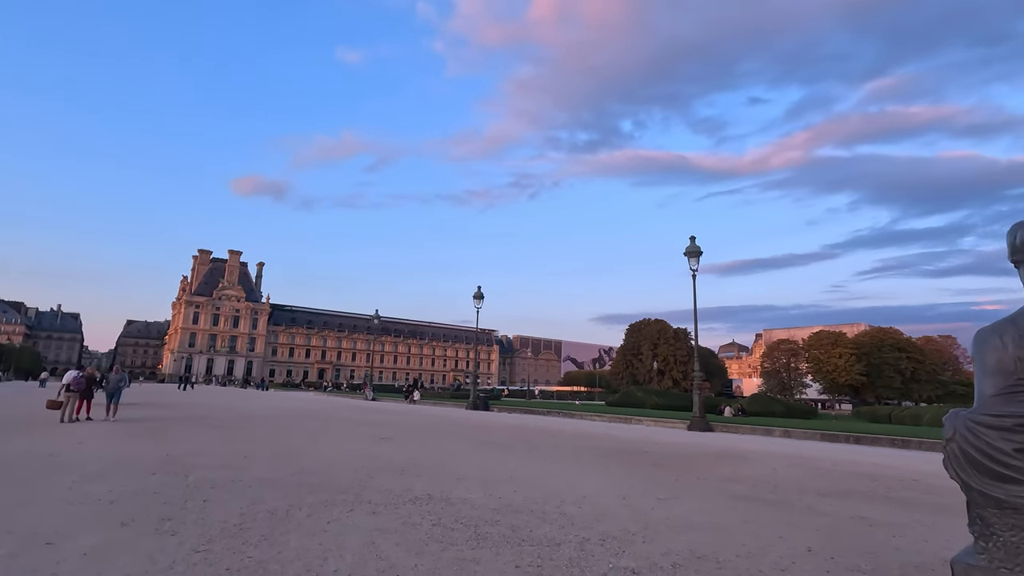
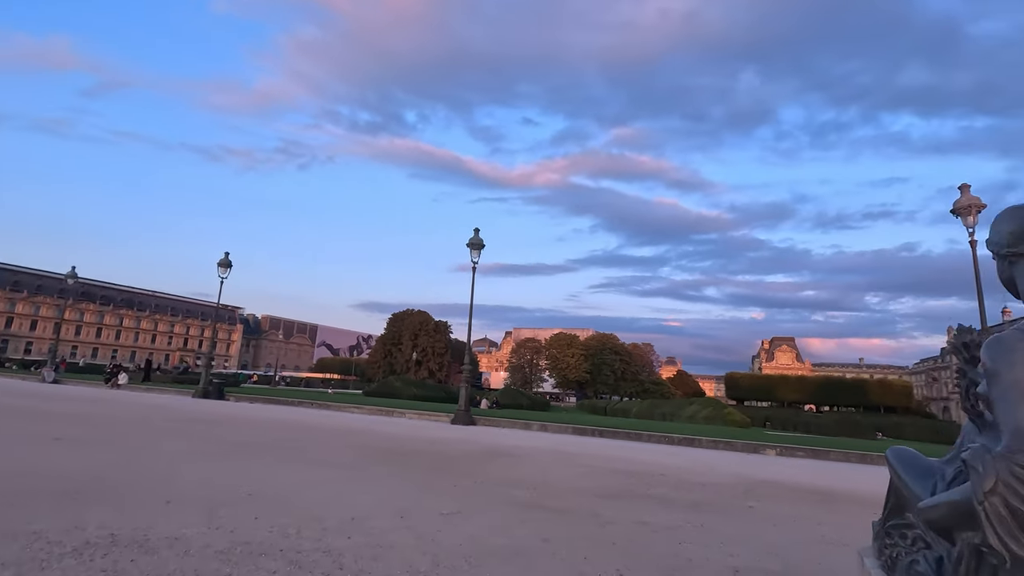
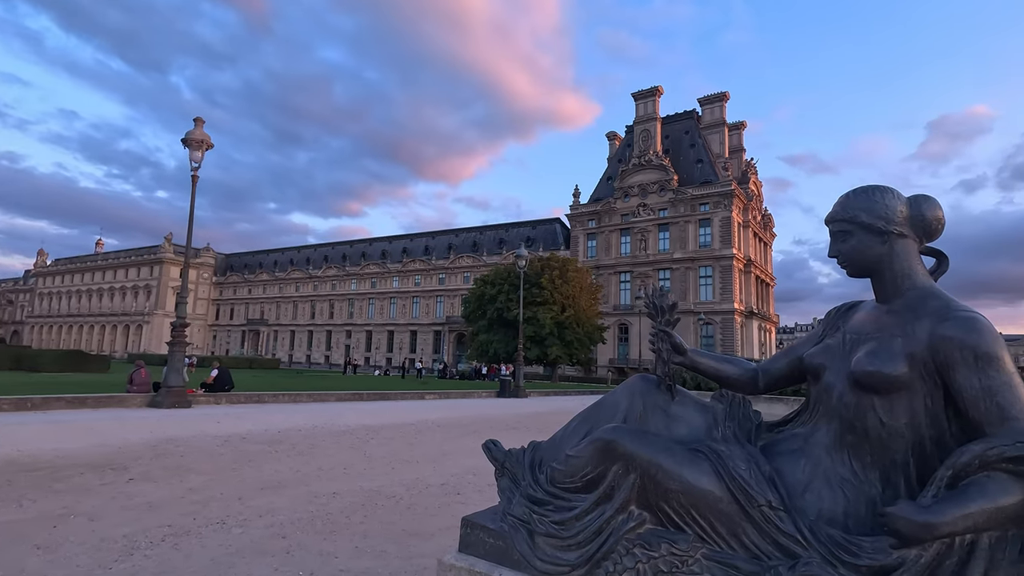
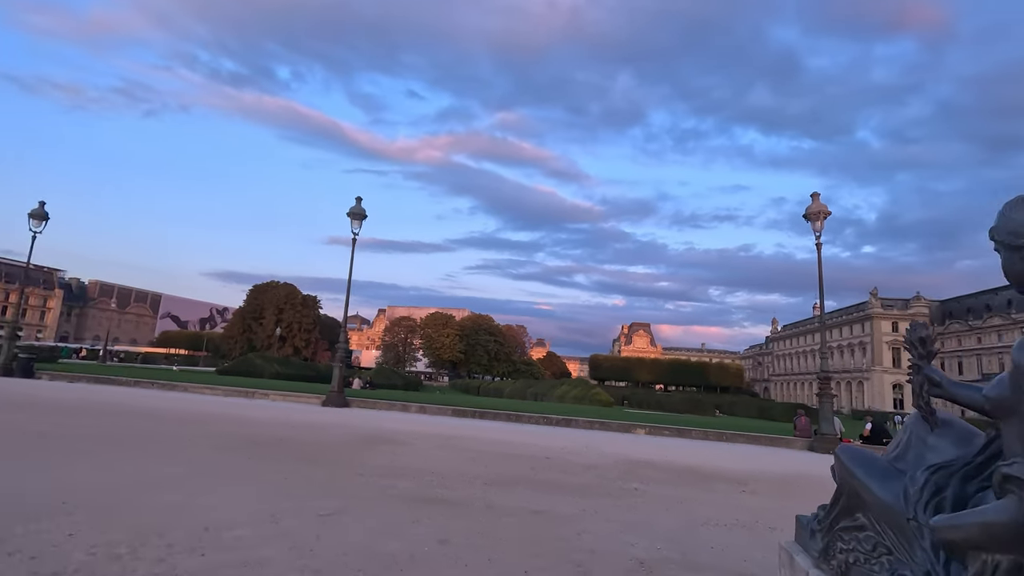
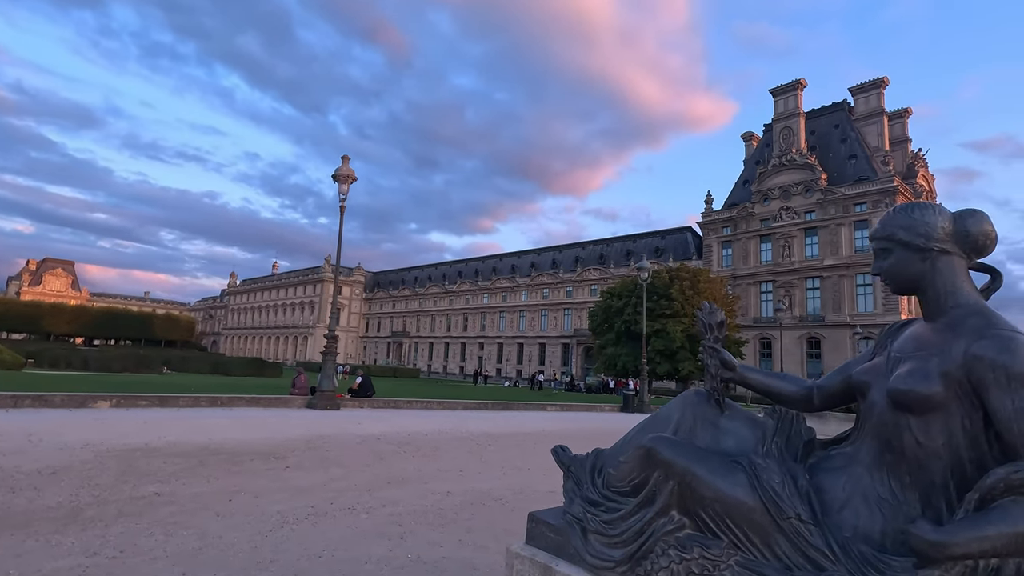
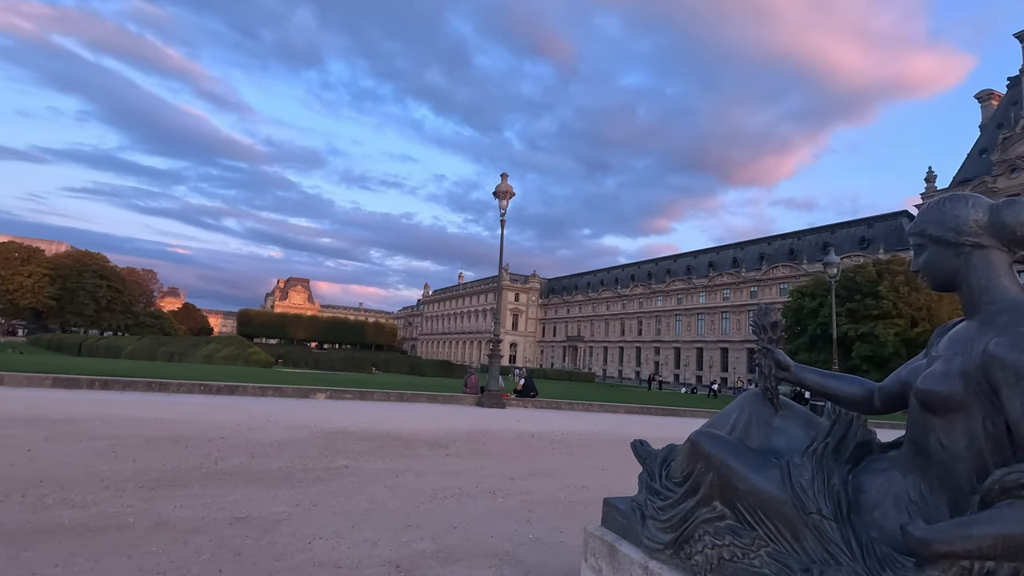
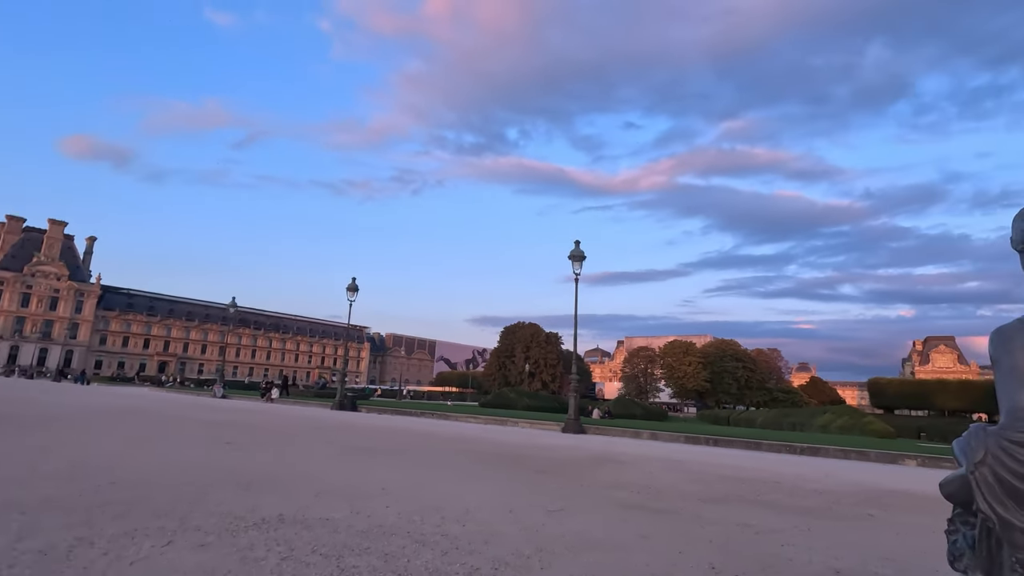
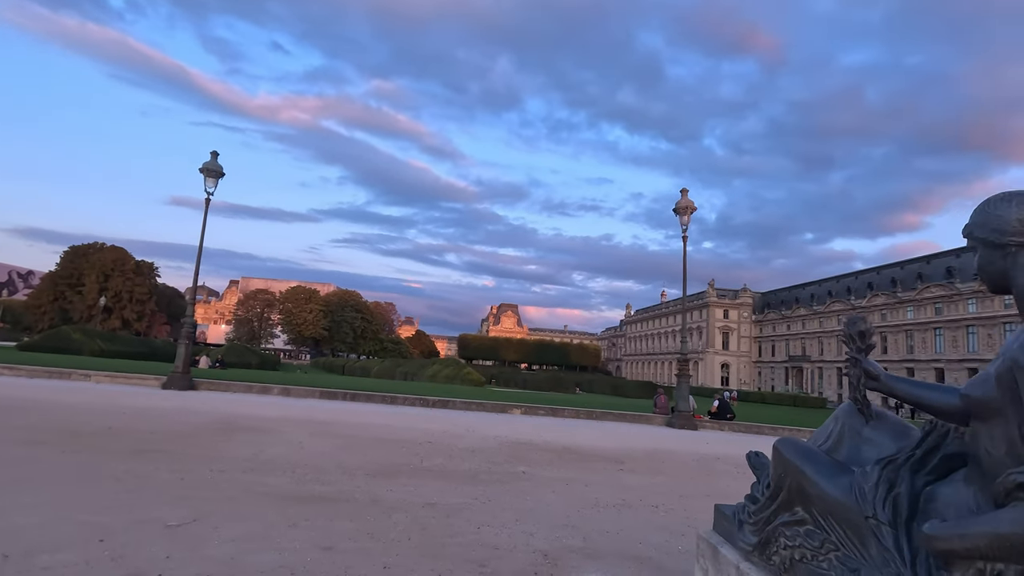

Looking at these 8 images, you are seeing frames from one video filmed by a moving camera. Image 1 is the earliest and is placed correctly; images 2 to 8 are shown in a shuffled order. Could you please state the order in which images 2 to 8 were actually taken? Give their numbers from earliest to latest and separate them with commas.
7, 2, 4, 8, 6, 5, 3
